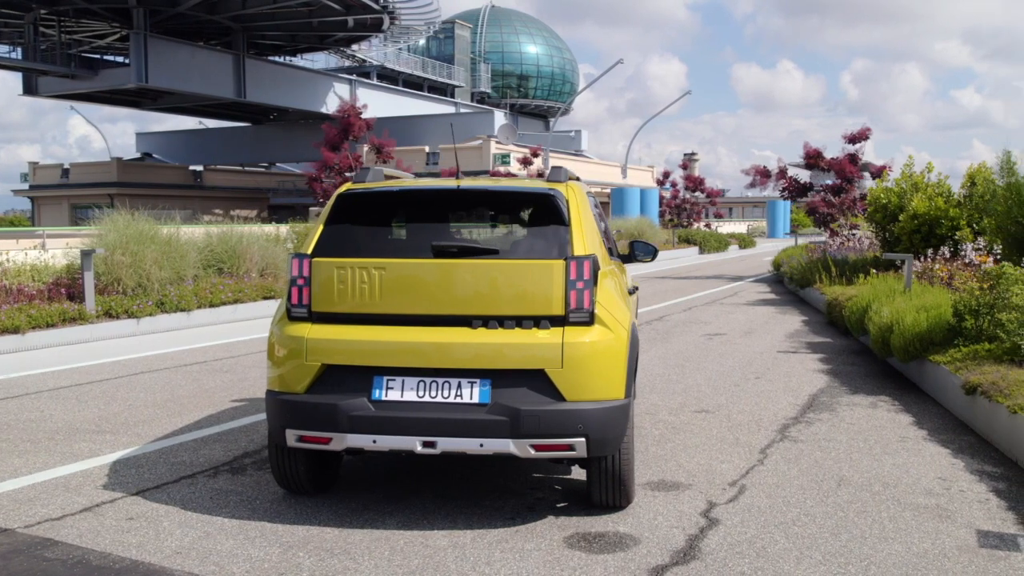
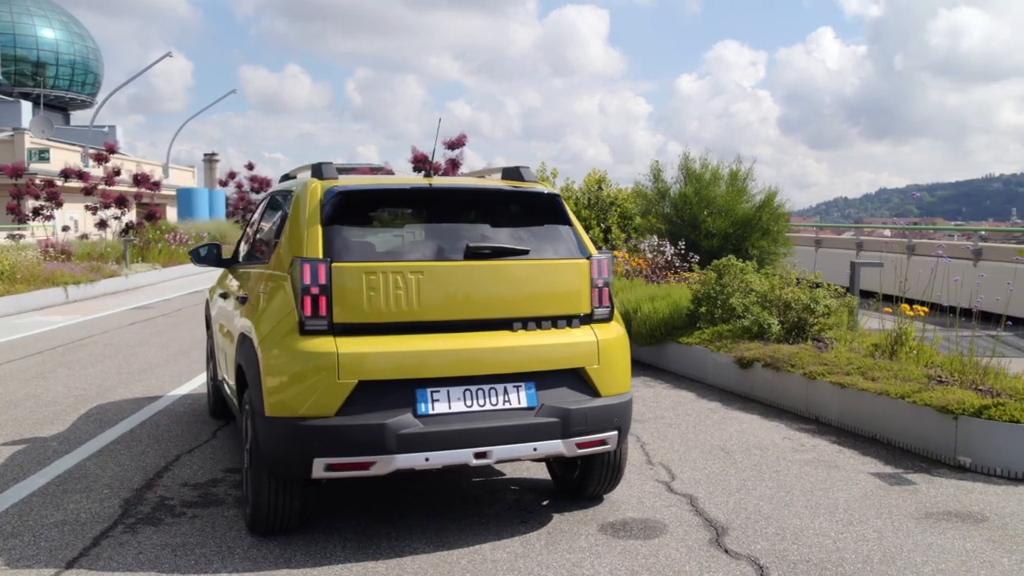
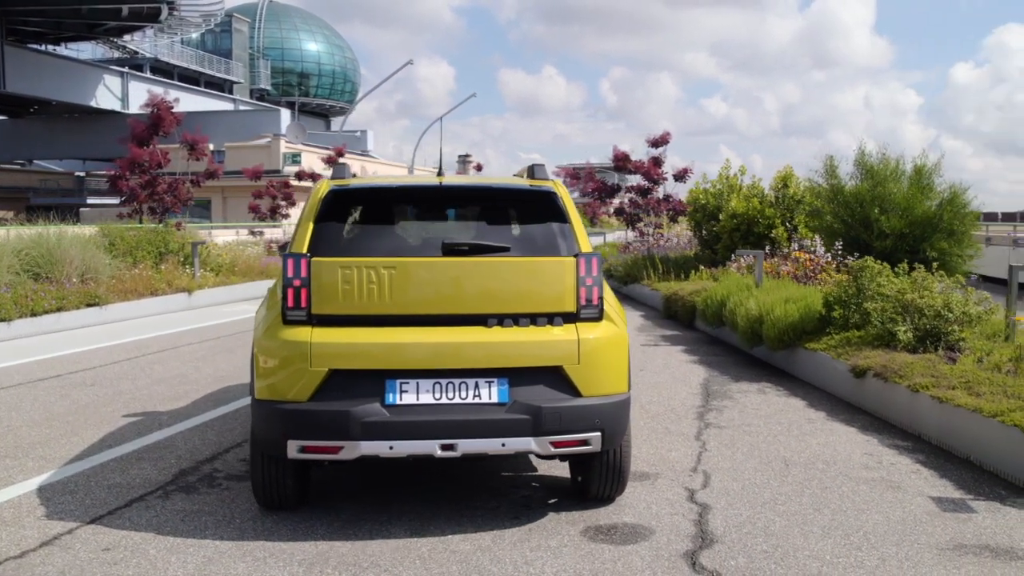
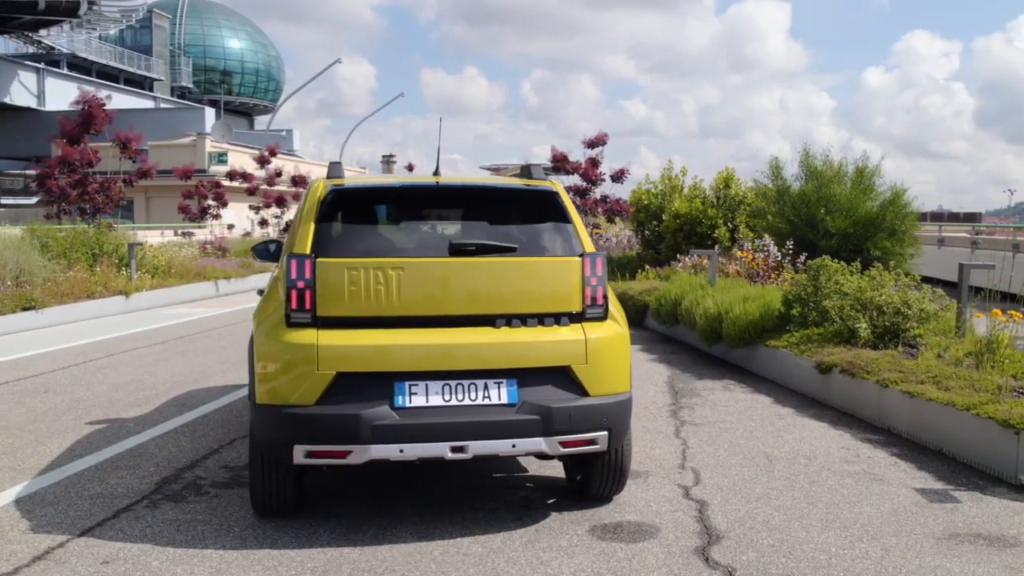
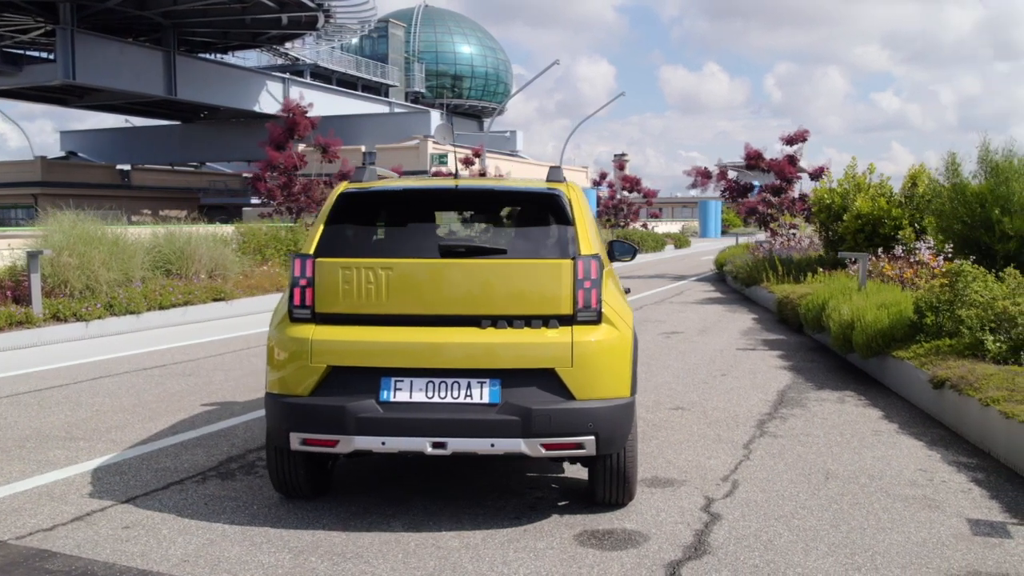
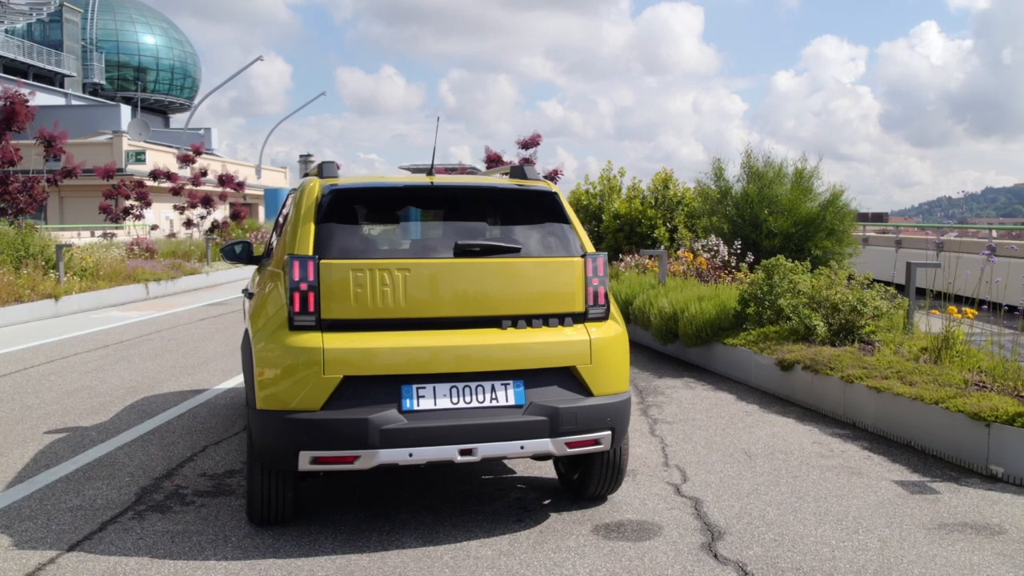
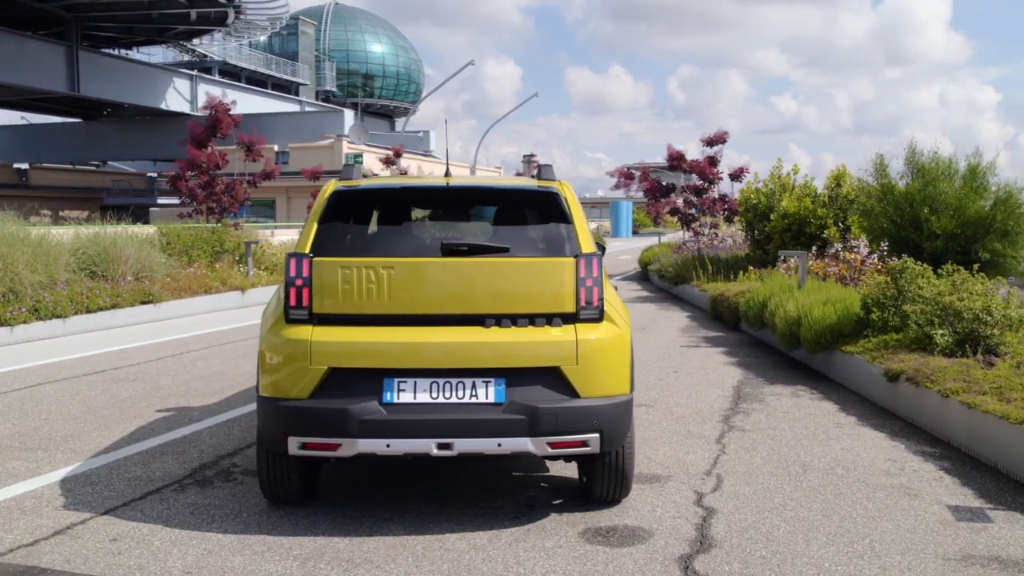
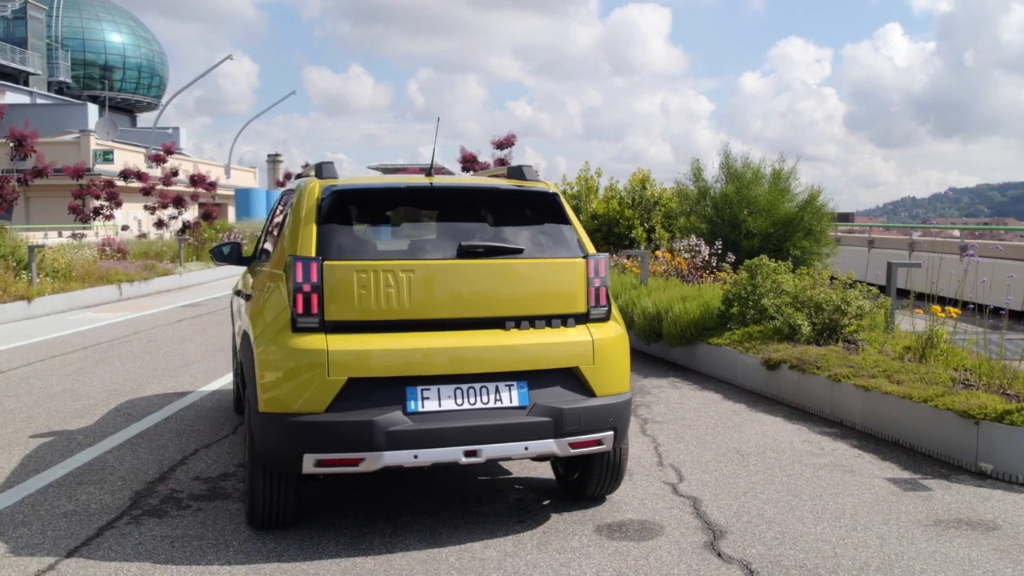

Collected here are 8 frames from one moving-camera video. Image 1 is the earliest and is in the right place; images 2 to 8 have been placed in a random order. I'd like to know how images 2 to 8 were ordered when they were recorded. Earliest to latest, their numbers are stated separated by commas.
5, 7, 3, 4, 6, 8, 2
